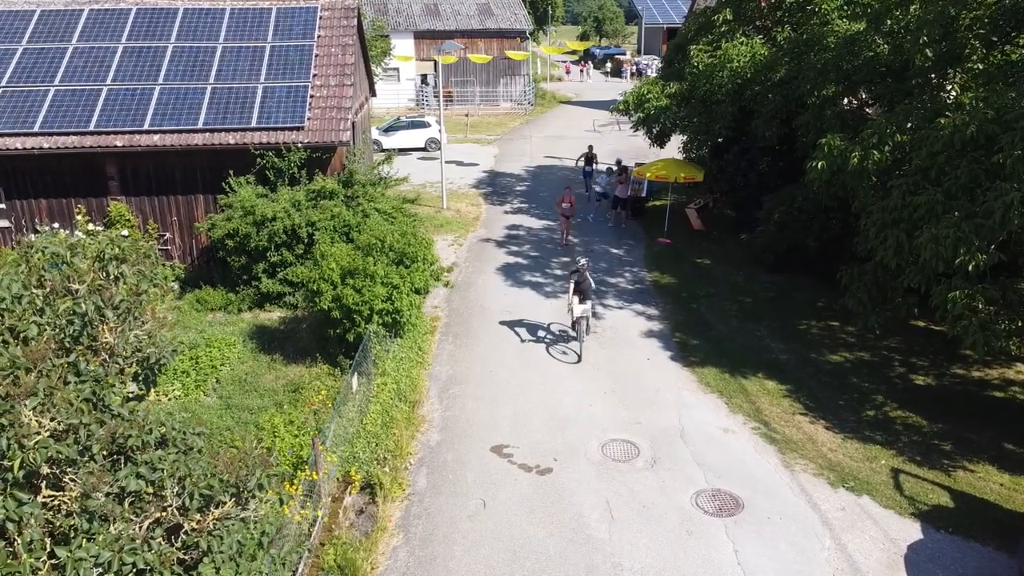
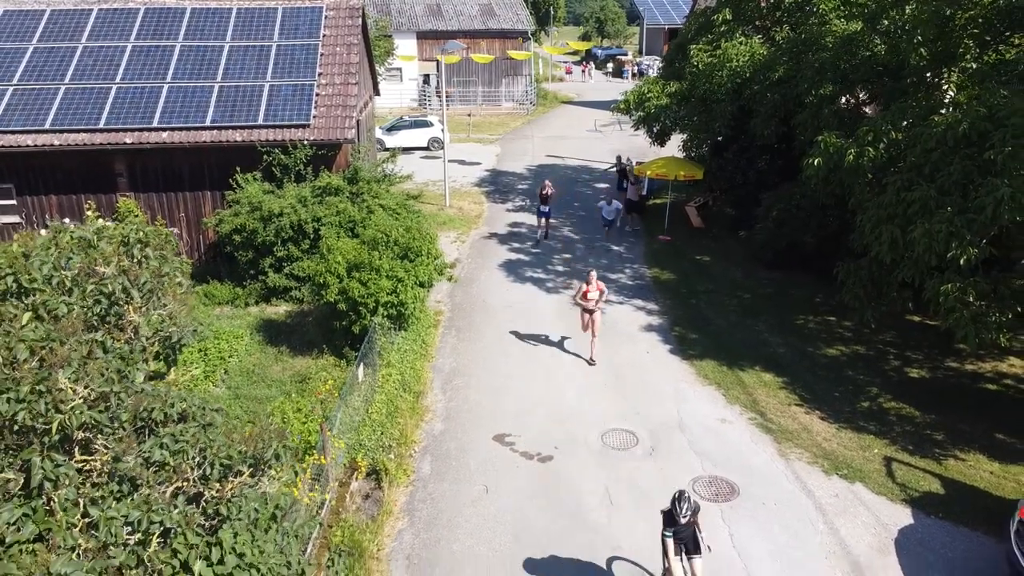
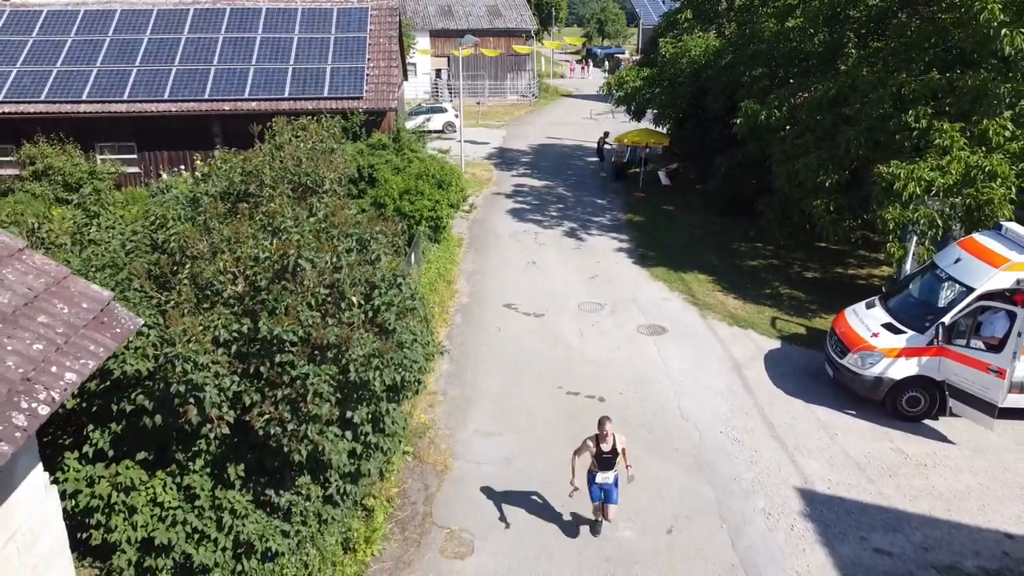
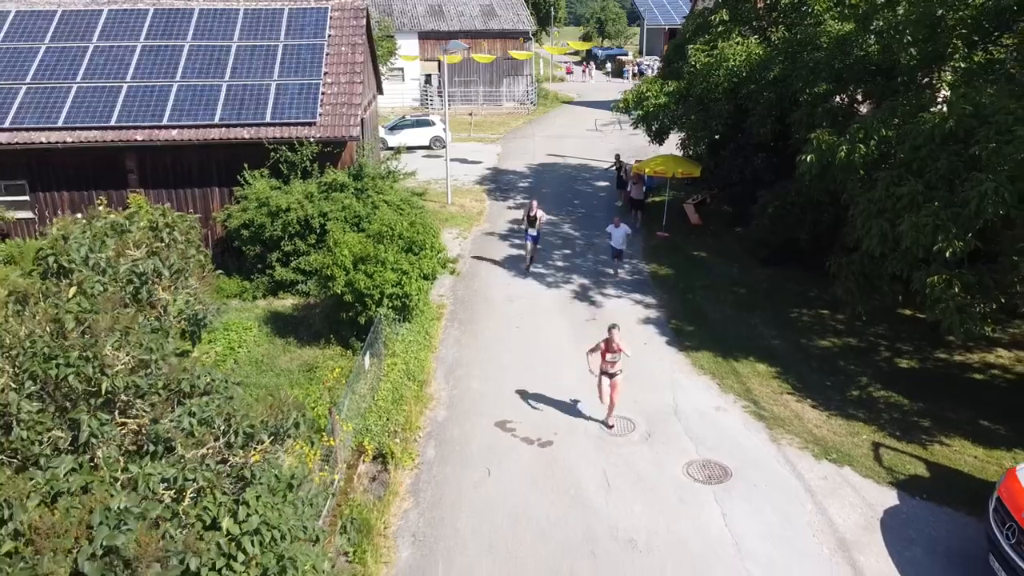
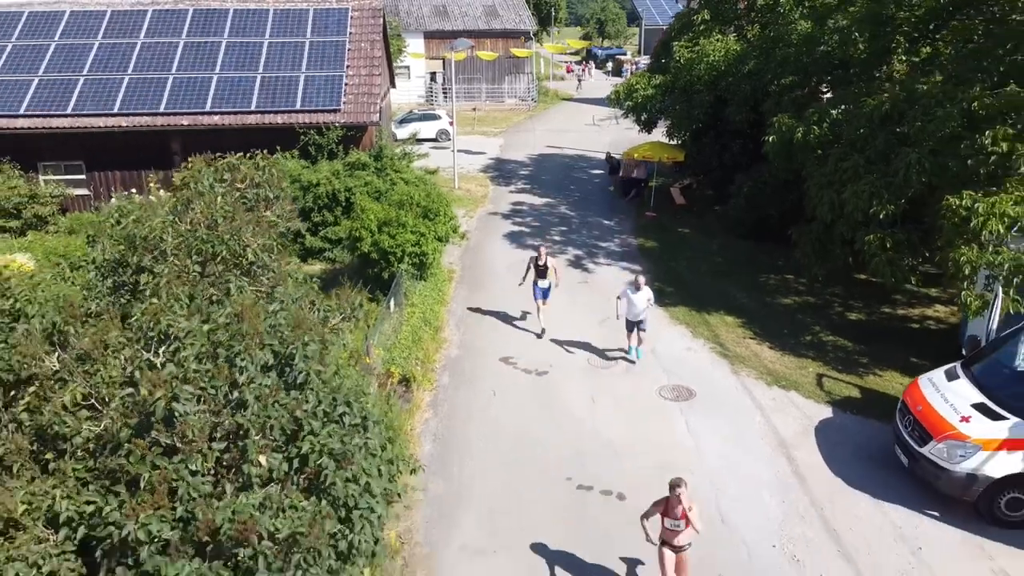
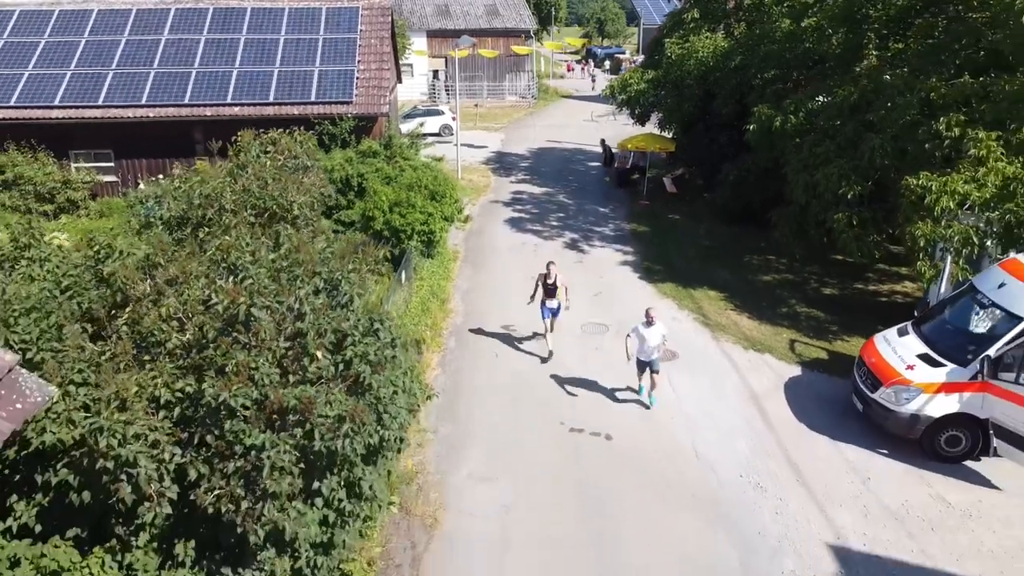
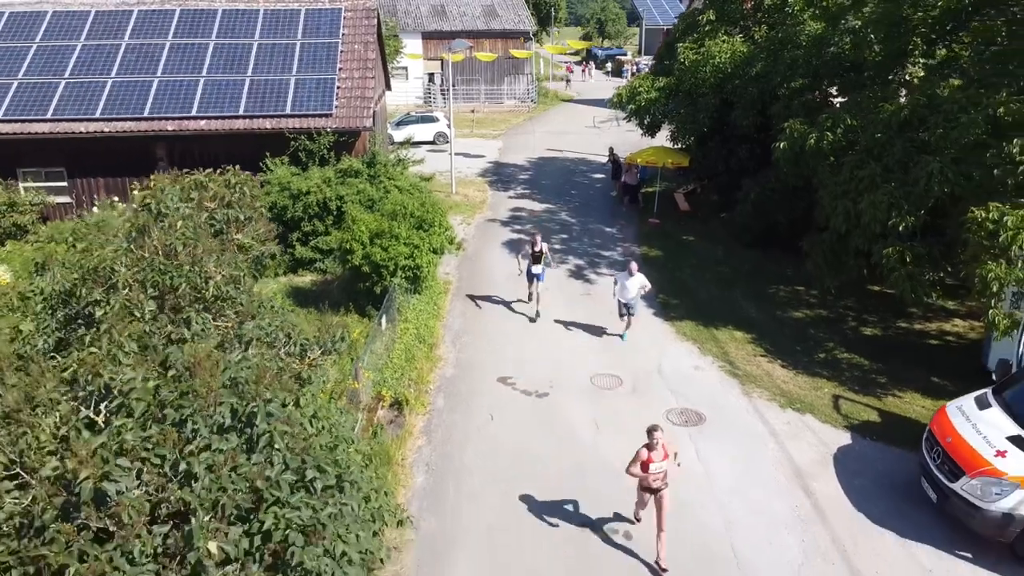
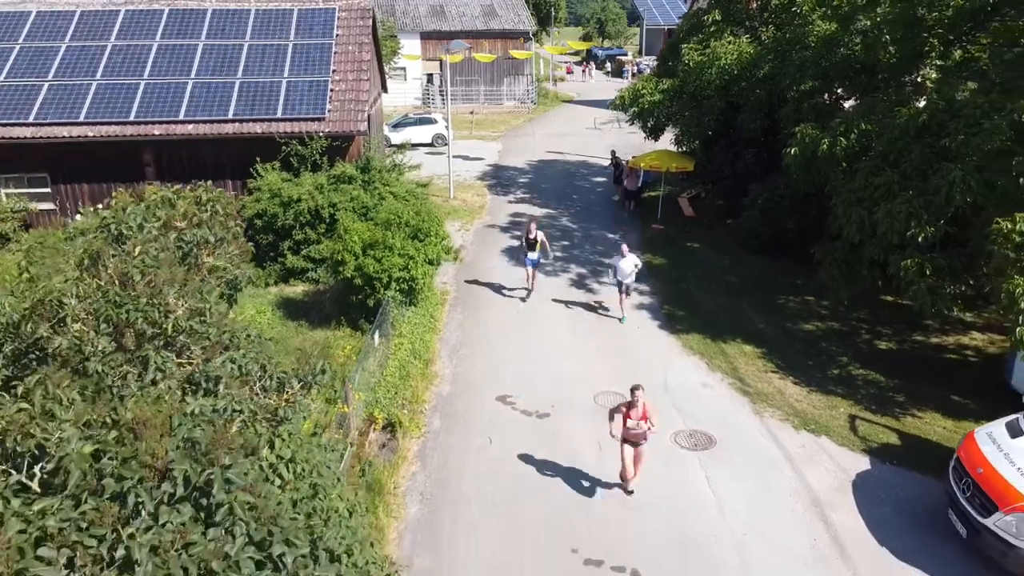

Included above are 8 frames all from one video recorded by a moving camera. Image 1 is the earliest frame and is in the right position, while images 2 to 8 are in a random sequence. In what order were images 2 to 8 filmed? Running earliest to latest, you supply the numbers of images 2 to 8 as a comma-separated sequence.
2, 4, 8, 7, 5, 6, 3
